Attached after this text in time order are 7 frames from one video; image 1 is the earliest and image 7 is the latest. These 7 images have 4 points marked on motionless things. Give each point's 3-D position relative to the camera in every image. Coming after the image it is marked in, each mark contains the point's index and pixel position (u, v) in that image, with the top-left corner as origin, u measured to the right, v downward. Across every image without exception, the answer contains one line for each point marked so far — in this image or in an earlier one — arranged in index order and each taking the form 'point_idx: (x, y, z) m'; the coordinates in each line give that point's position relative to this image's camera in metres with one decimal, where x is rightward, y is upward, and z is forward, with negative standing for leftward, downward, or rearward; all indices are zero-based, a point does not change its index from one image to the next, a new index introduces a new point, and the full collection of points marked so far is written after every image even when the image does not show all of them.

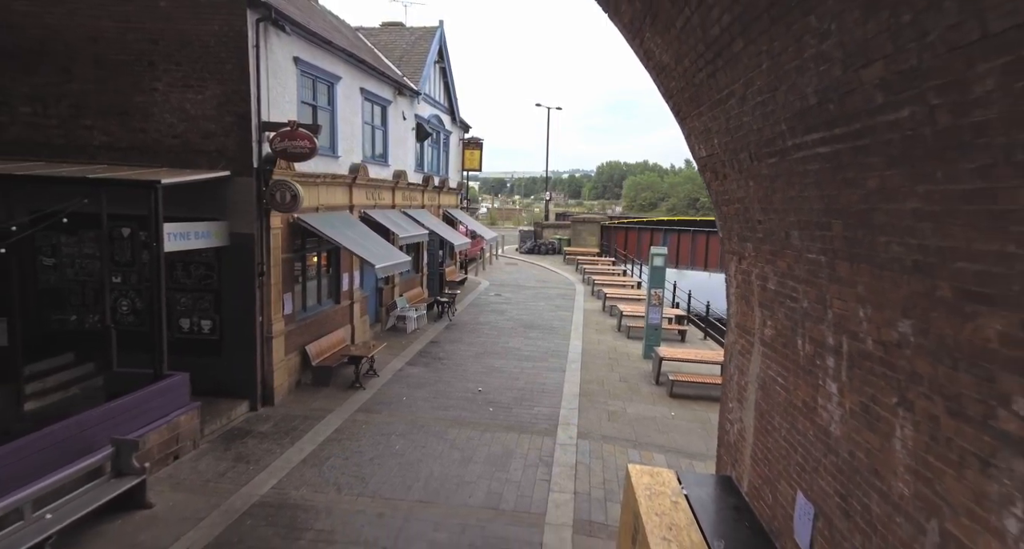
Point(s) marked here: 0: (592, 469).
0: (+1.1, -2.7, +7.5) m
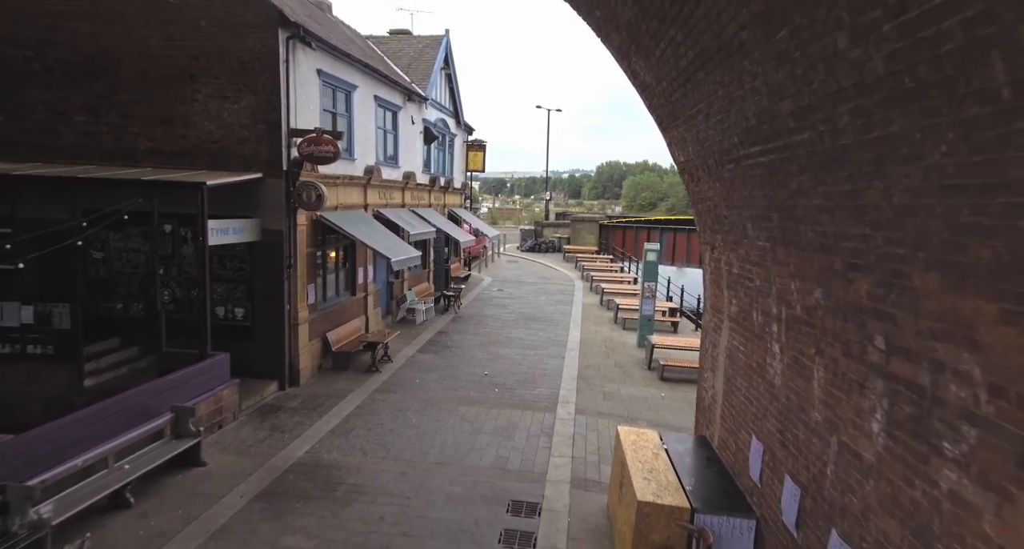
0: (+1.2, -2.5, +8.5) m
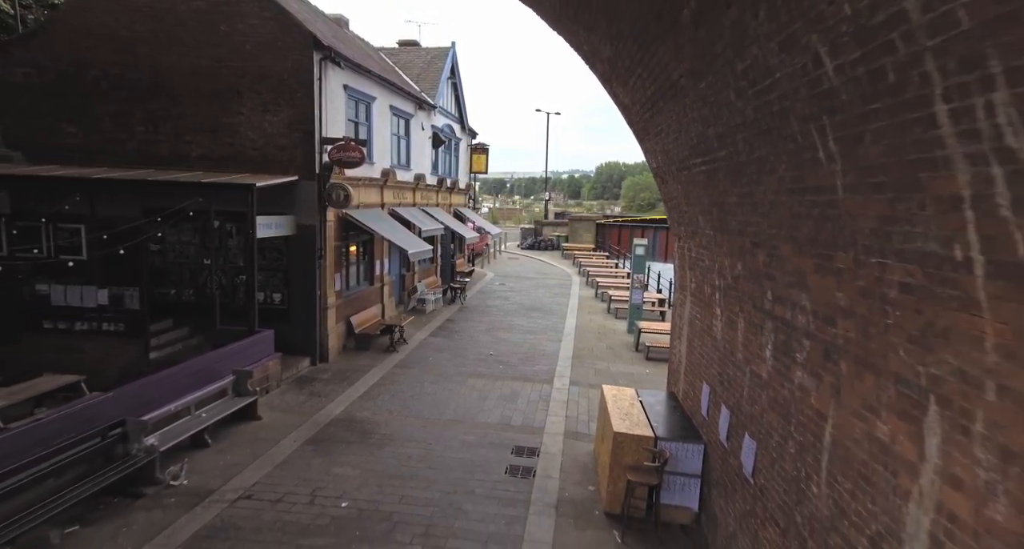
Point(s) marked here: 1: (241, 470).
0: (+1.2, -2.3, +10.0) m
1: (-3.5, -2.5, +7.1) m
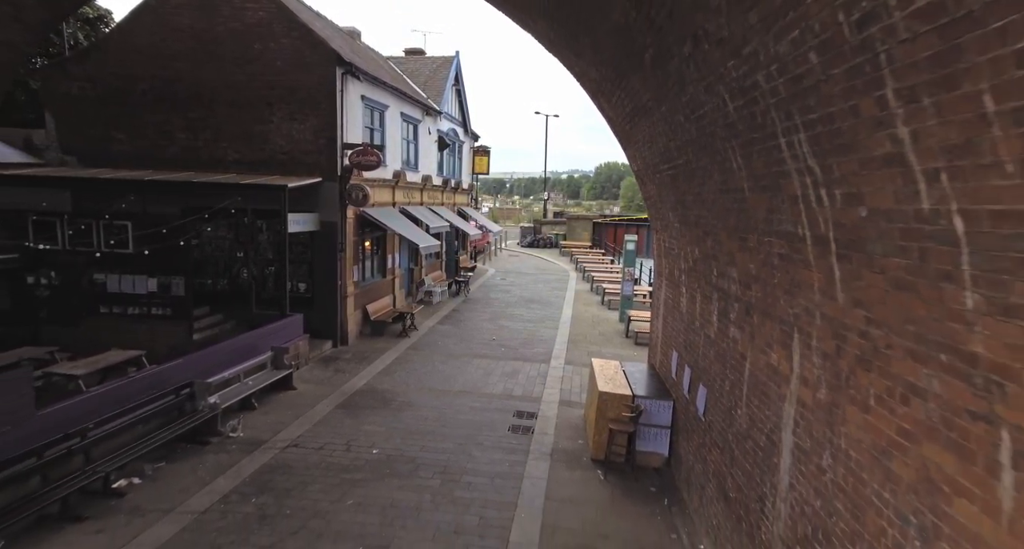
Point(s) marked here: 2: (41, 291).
0: (+1.2, -2.1, +11.3) m
1: (-3.4, -2.3, +8.4) m
2: (-9.5, -0.3, +11.2) m
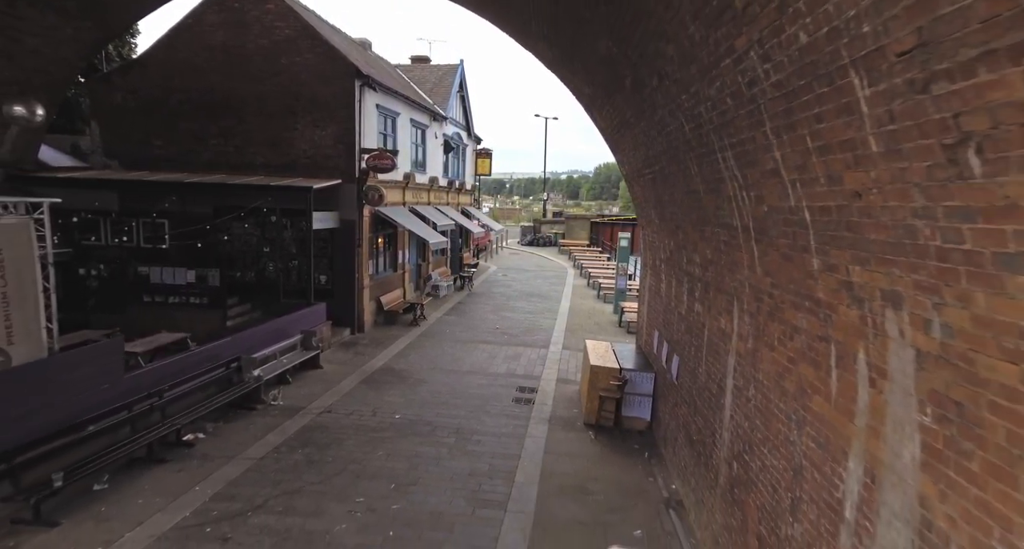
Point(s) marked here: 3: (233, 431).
0: (+1.3, -1.9, +12.5) m
1: (-3.4, -2.1, +9.6) m
2: (-9.4, -0.2, +12.4) m
3: (-4.0, -2.2, +8.0) m
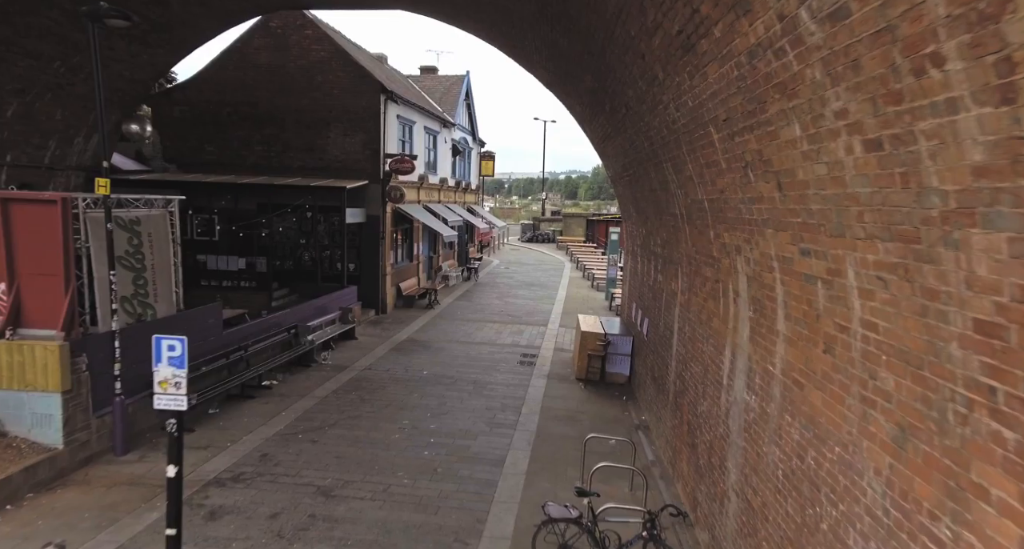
0: (+1.4, -1.6, +14.6) m
1: (-3.3, -1.8, +11.7) m
2: (-9.3, +0.2, +14.5) m
3: (-3.9, -1.9, +10.1) m
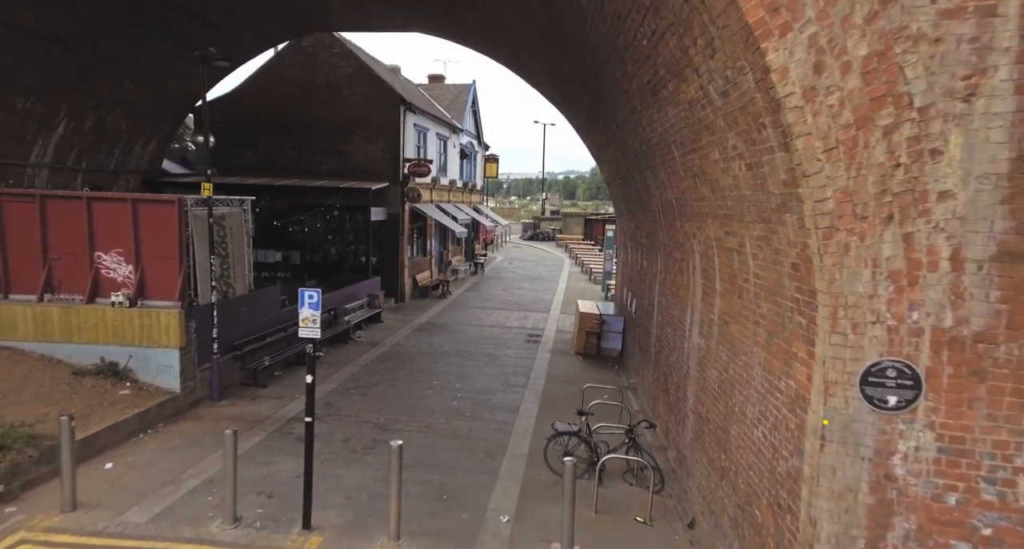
0: (+1.6, -1.4, +16.4) m
1: (-3.1, -1.6, +13.5) m
2: (-9.1, +0.4, +16.3) m
3: (-3.7, -1.7, +11.9) m
